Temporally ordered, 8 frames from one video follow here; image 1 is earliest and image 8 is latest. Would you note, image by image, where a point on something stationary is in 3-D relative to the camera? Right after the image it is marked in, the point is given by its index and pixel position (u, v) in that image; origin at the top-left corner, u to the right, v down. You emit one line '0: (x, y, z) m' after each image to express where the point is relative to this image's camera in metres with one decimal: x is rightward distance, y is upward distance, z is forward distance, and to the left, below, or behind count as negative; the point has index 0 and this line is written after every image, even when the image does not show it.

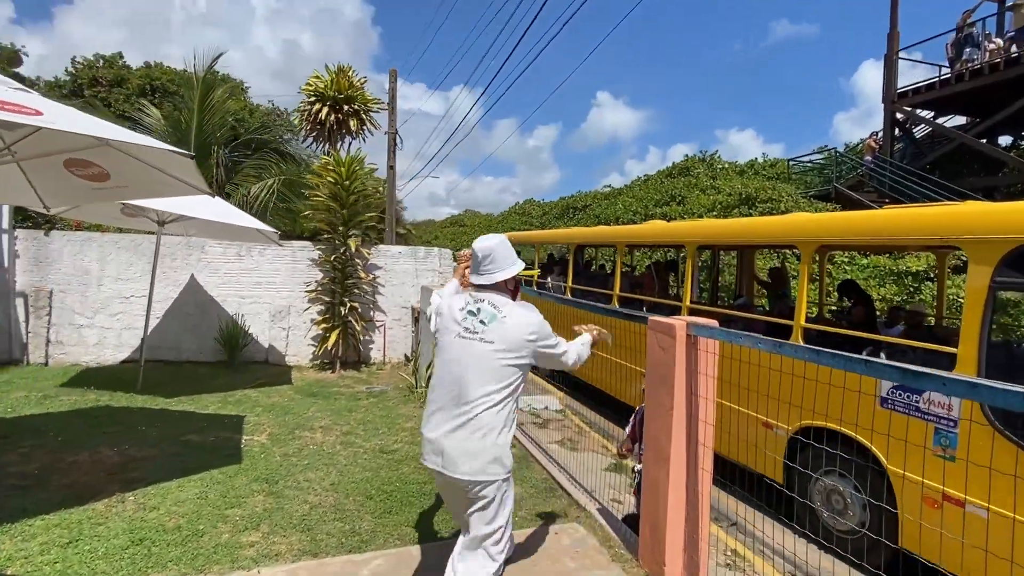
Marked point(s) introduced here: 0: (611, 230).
0: (+2.0, +1.1, +10.4) m
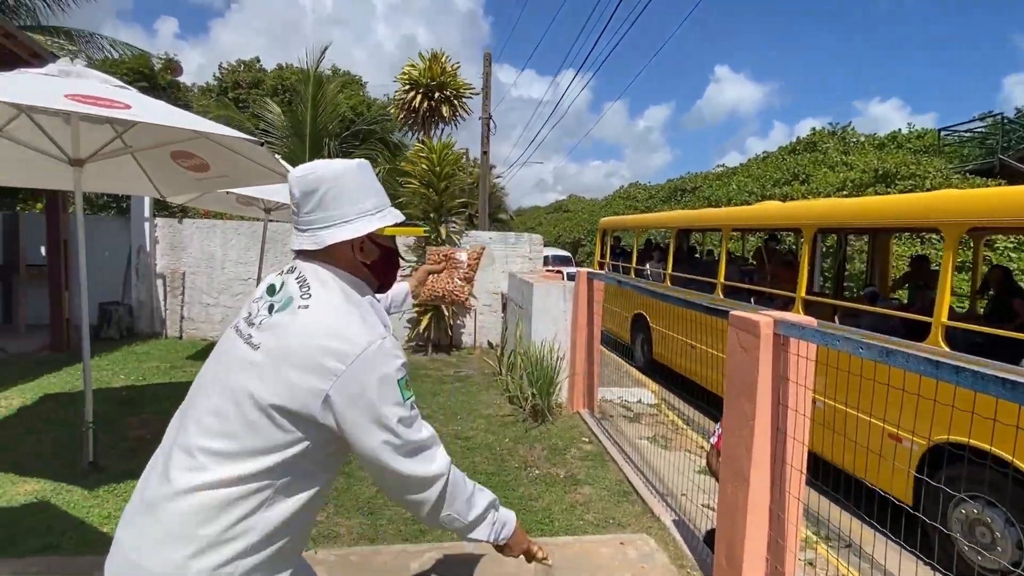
0: (+3.7, +1.3, +9.6) m
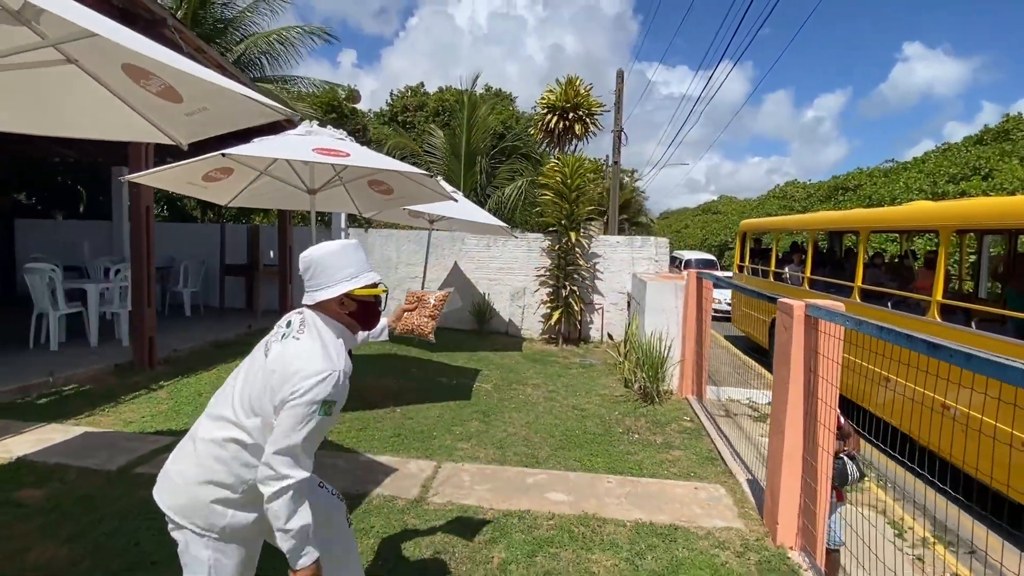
0: (+6.0, +1.3, +9.4) m
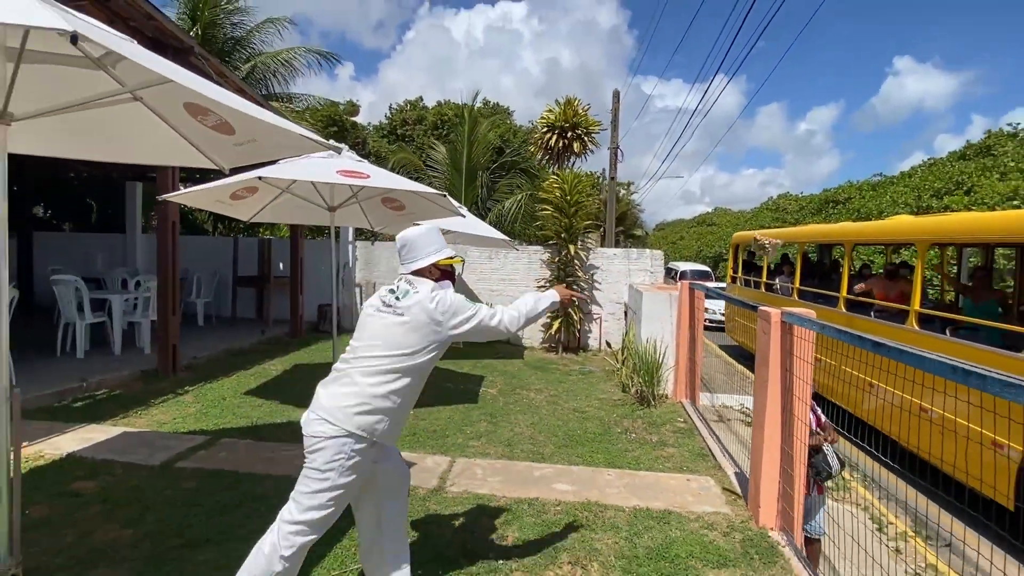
0: (+6.0, +1.1, +9.9) m
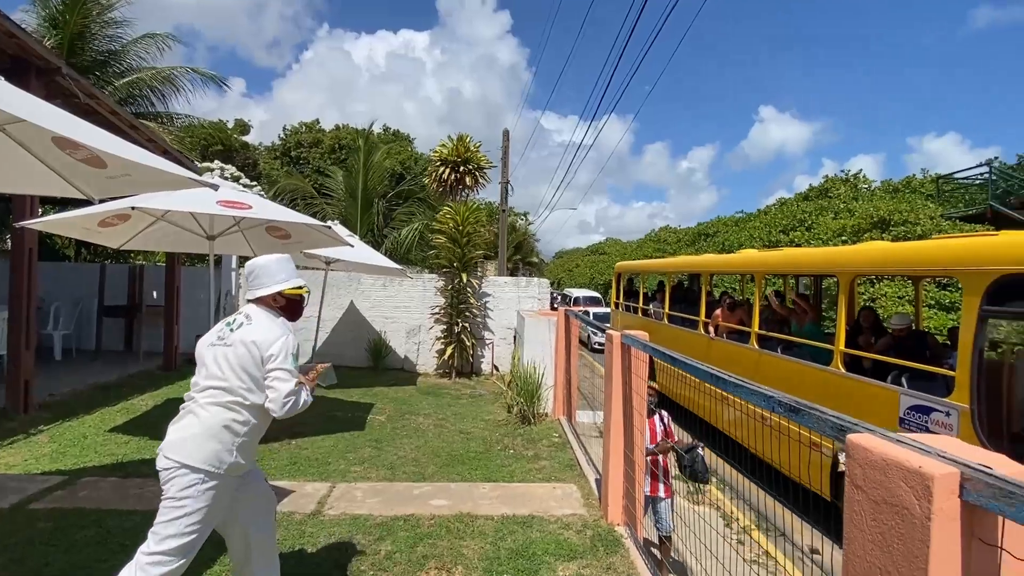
0: (+3.9, +0.6, +11.2) m
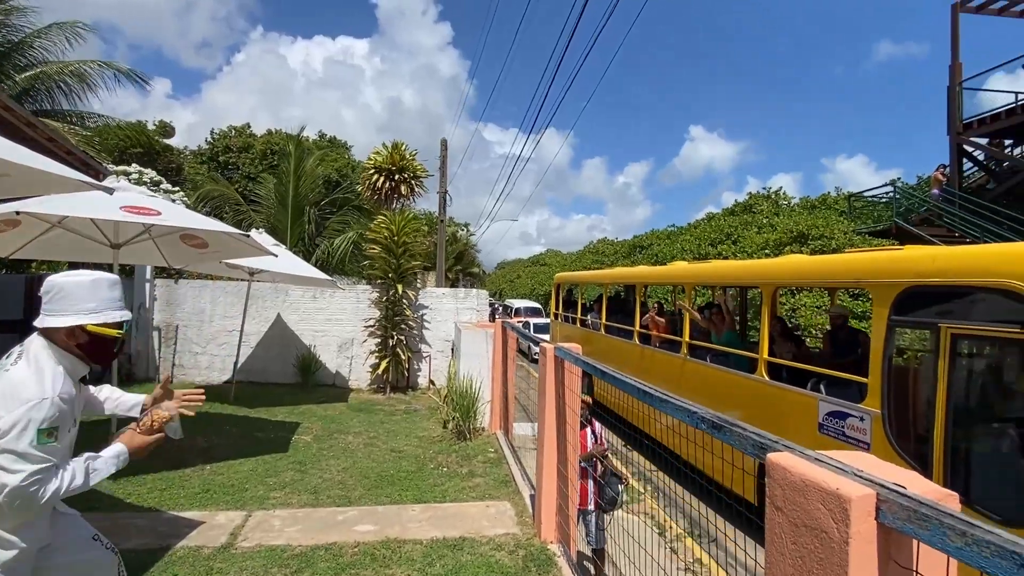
0: (+2.6, +0.3, +11.5) m
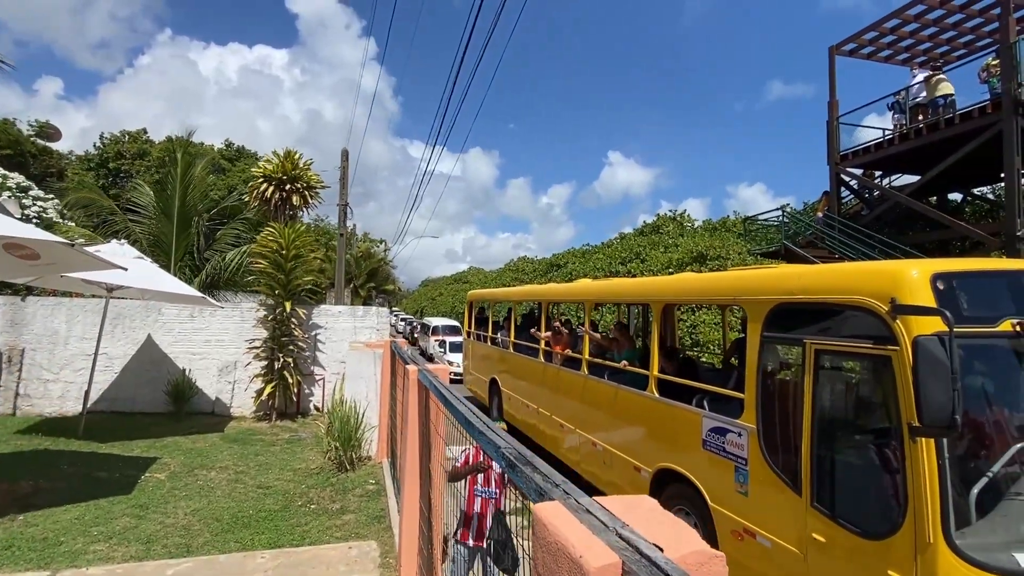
0: (+0.6, 0.0, +11.4) m
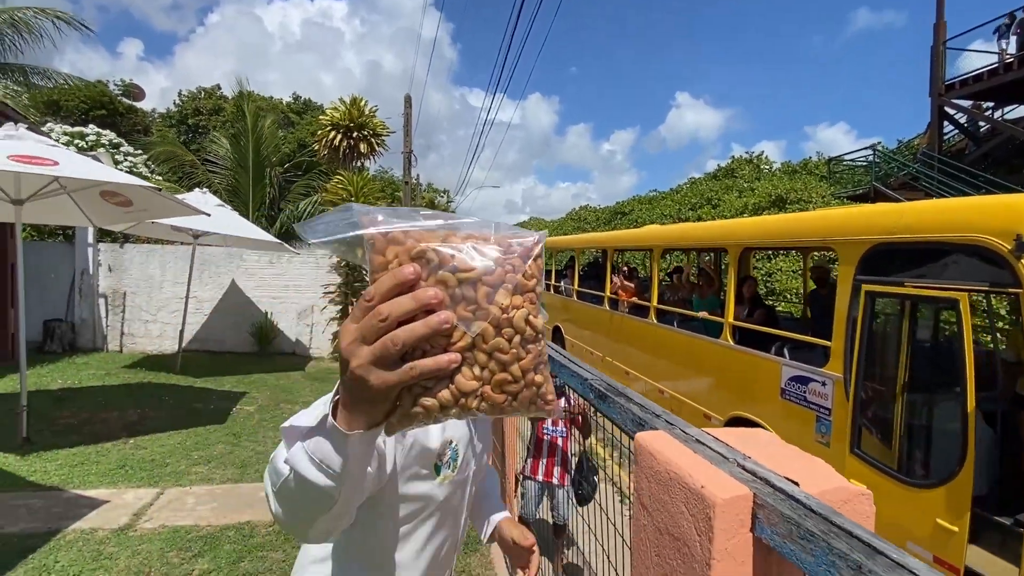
0: (+1.9, +1.1, +11.1) m
